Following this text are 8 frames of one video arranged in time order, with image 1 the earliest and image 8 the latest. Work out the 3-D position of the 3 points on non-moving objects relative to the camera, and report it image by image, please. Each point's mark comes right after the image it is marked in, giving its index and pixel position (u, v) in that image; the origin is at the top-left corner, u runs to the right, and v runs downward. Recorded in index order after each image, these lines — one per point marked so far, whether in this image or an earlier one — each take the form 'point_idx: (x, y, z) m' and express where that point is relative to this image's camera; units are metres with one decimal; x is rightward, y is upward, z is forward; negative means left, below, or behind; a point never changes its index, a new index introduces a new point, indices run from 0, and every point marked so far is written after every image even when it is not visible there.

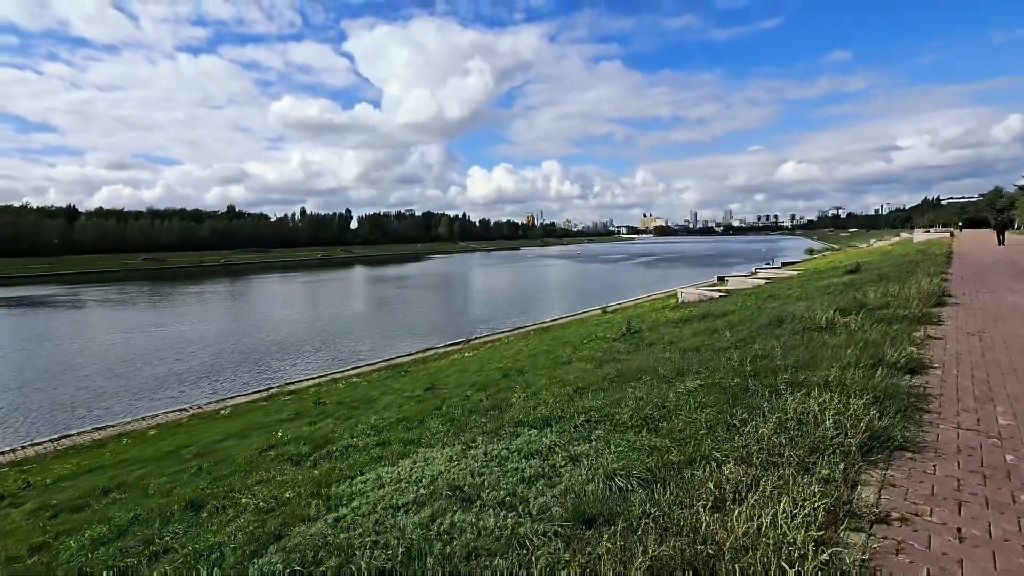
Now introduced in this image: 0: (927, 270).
0: (+11.4, +0.5, +14.4) m
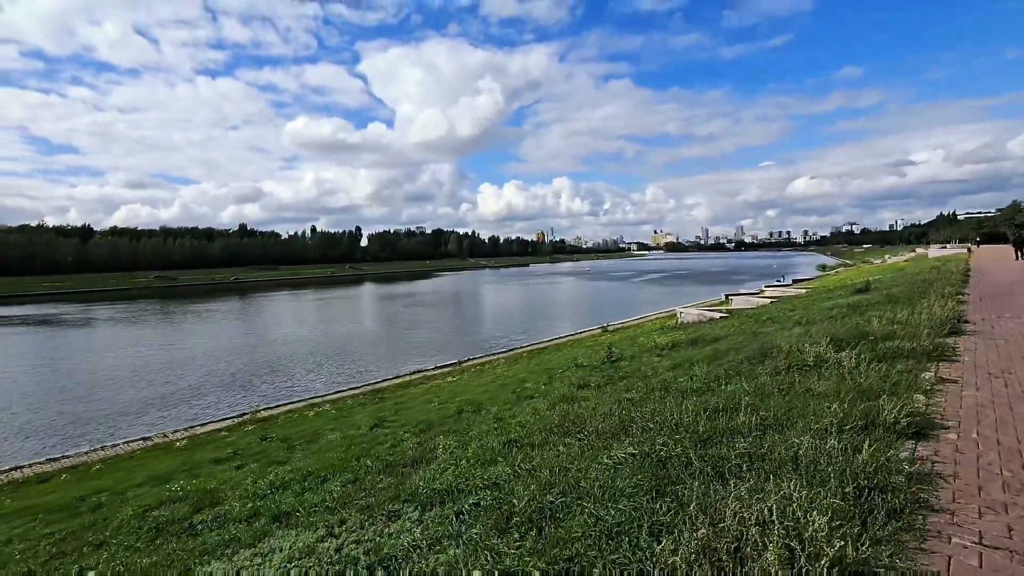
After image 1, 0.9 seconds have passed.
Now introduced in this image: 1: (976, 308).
0: (+10.7, -0.1, +13.1) m
1: (+9.3, -0.4, +10.4) m
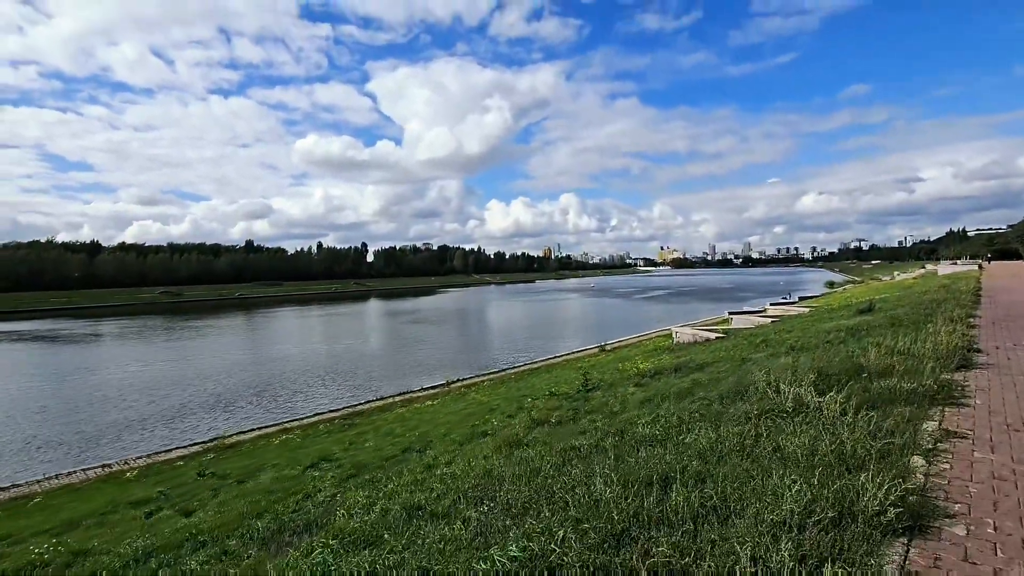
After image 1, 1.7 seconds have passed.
0: (+10.1, -0.6, +12.1) m
1: (+8.6, -0.8, +9.3) m
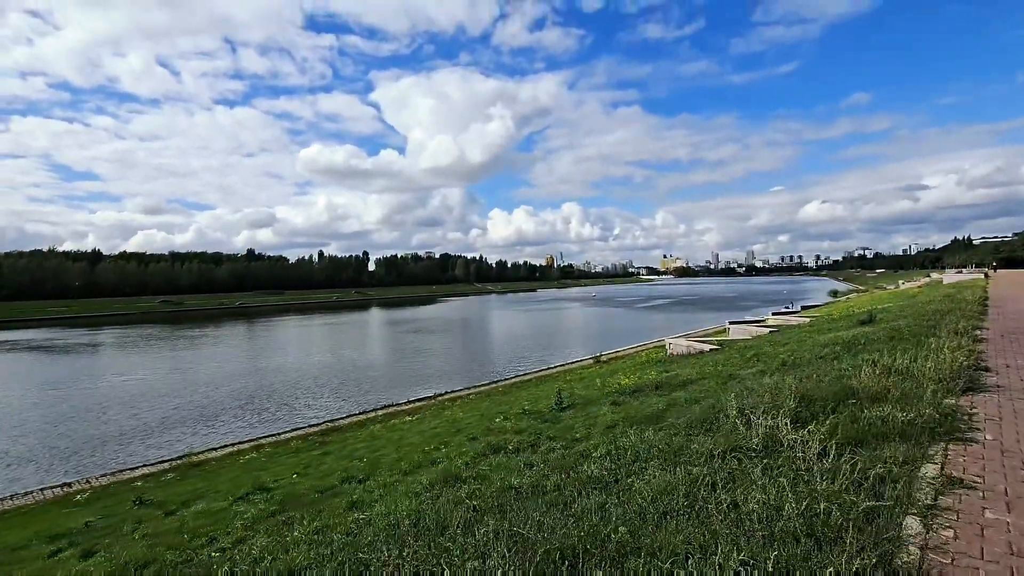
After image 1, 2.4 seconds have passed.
0: (+9.5, -0.8, +11.2) m
1: (+8.0, -1.0, +8.5) m
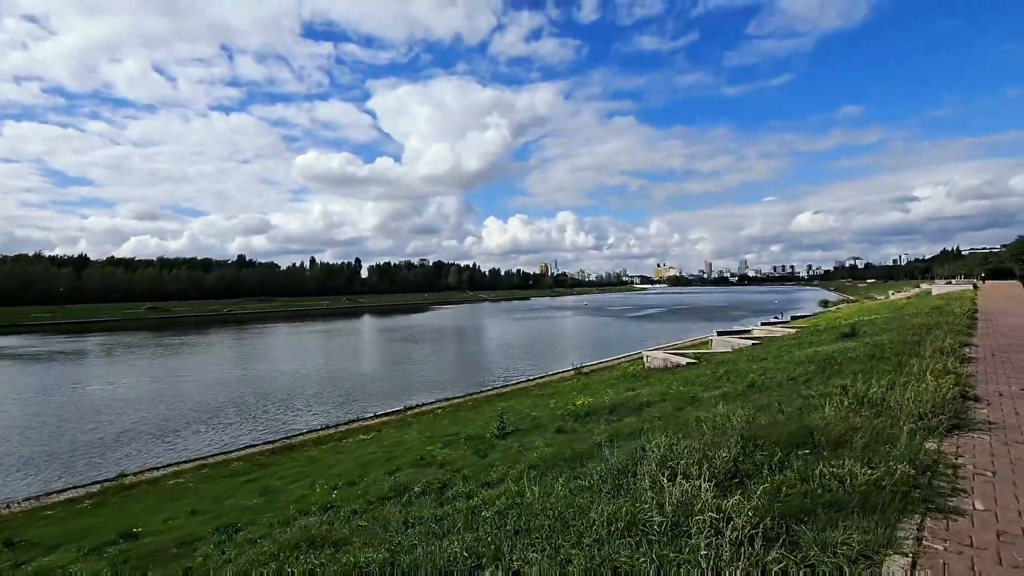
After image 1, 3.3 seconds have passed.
0: (+8.4, -1.0, +10.2) m
1: (+6.9, -1.2, +7.4) m
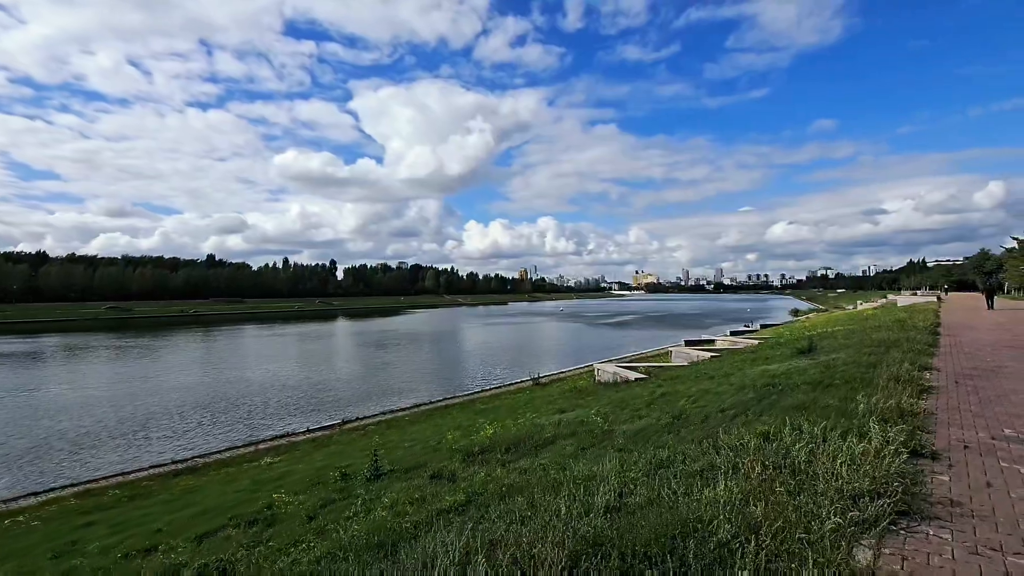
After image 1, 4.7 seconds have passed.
0: (+6.6, -1.3, +8.9) m
1: (+5.2, -1.4, +6.1) m
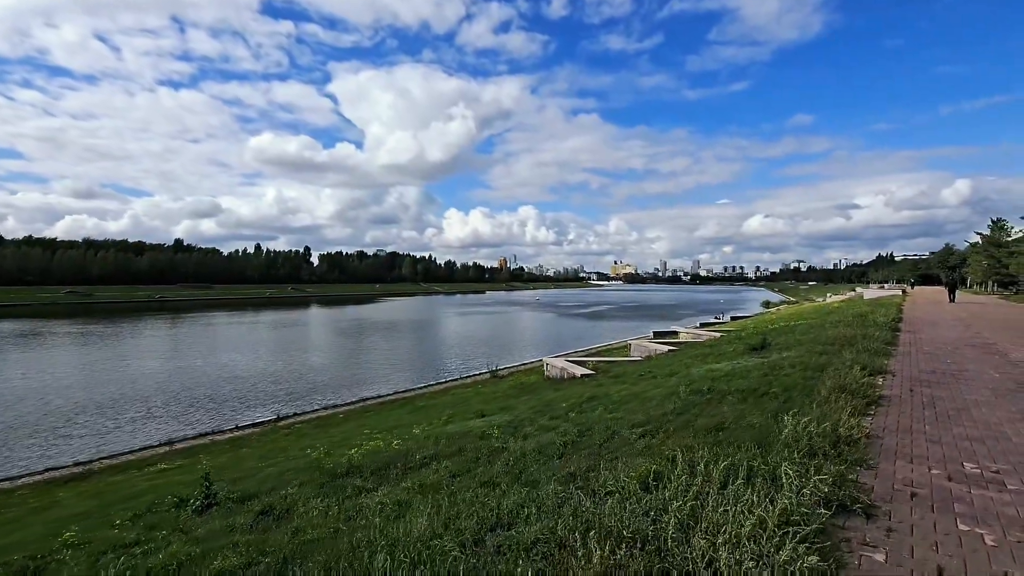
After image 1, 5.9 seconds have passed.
0: (+5.0, -1.2, +7.8) m
1: (+3.8, -1.3, +4.9) m
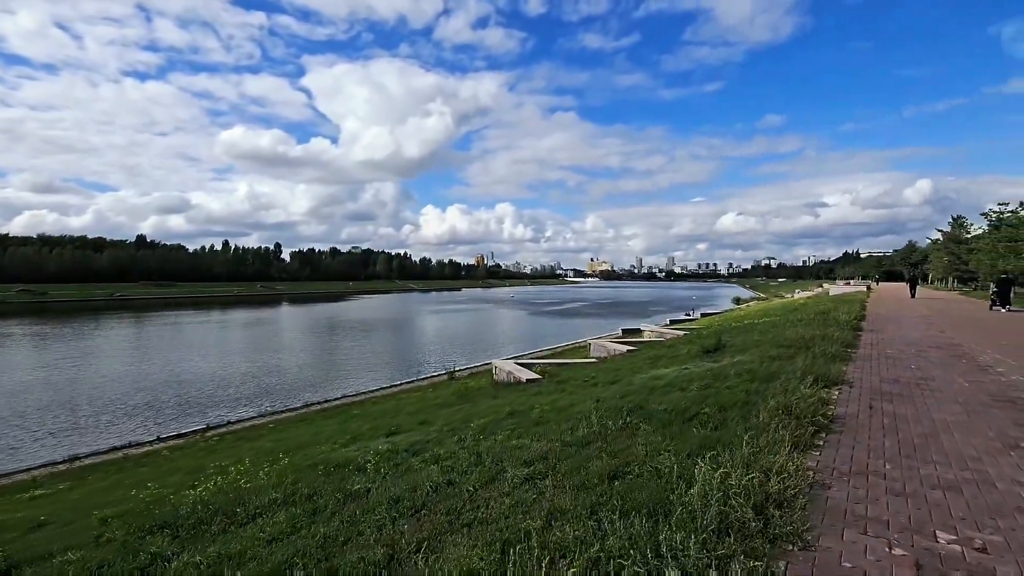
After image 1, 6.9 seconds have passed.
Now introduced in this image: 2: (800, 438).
0: (+3.7, -1.2, +6.7) m
1: (+2.6, -1.3, +3.8) m
2: (+2.4, -1.2, +4.3) m
